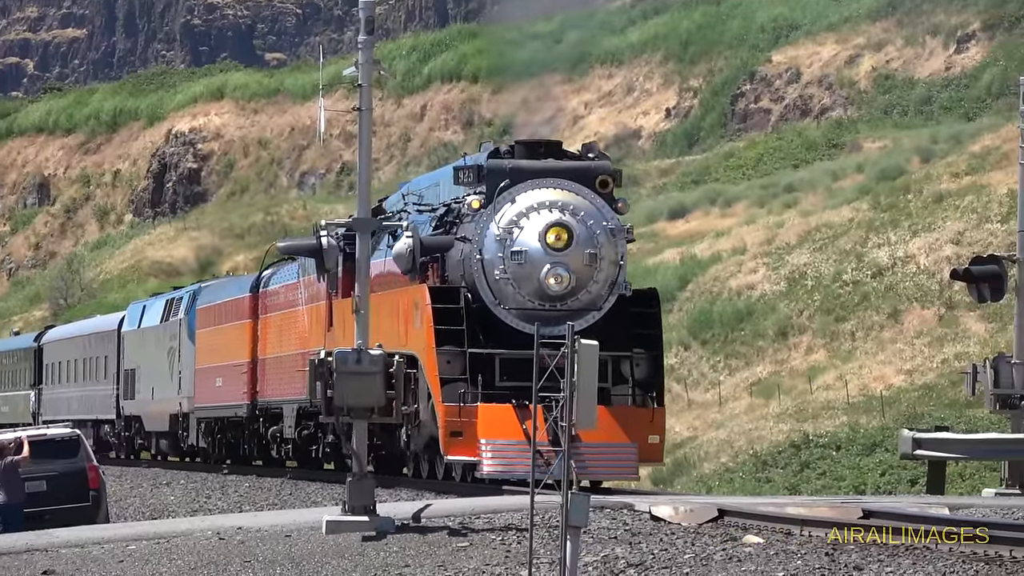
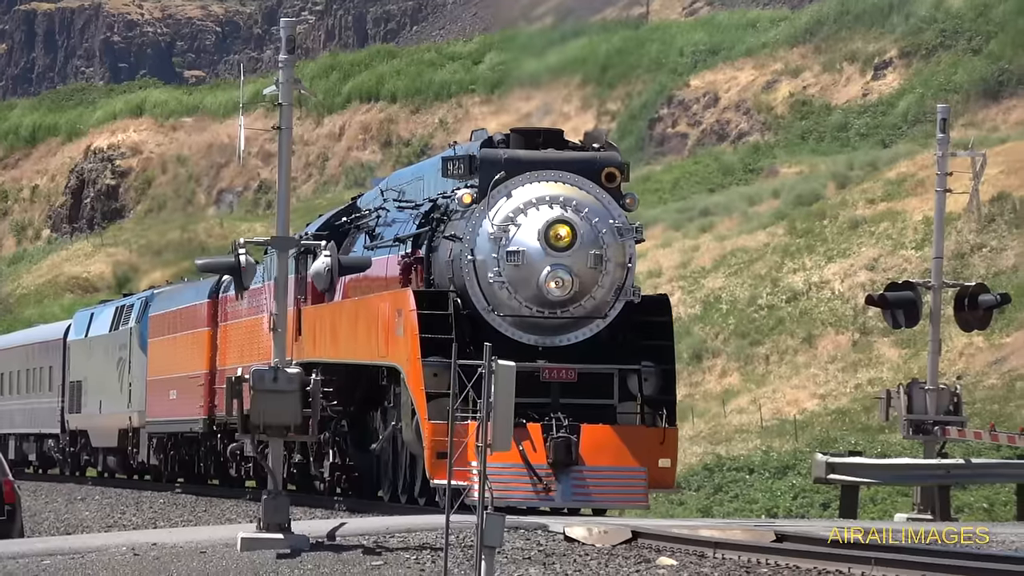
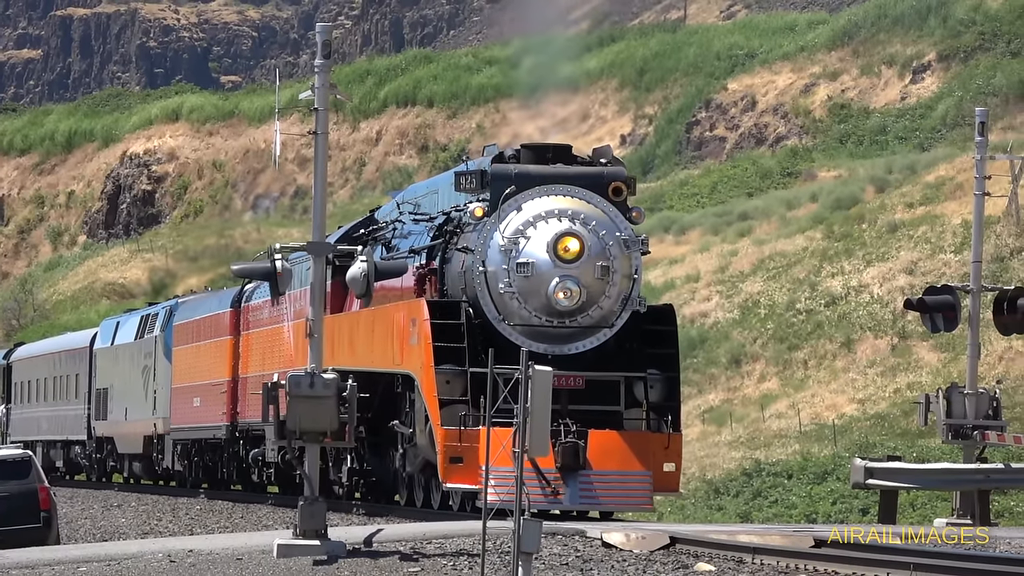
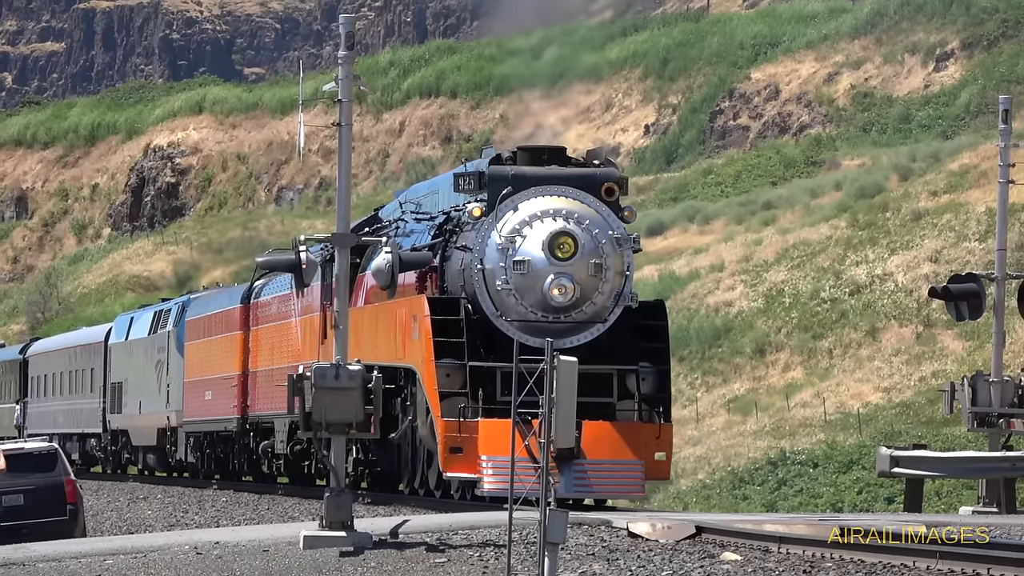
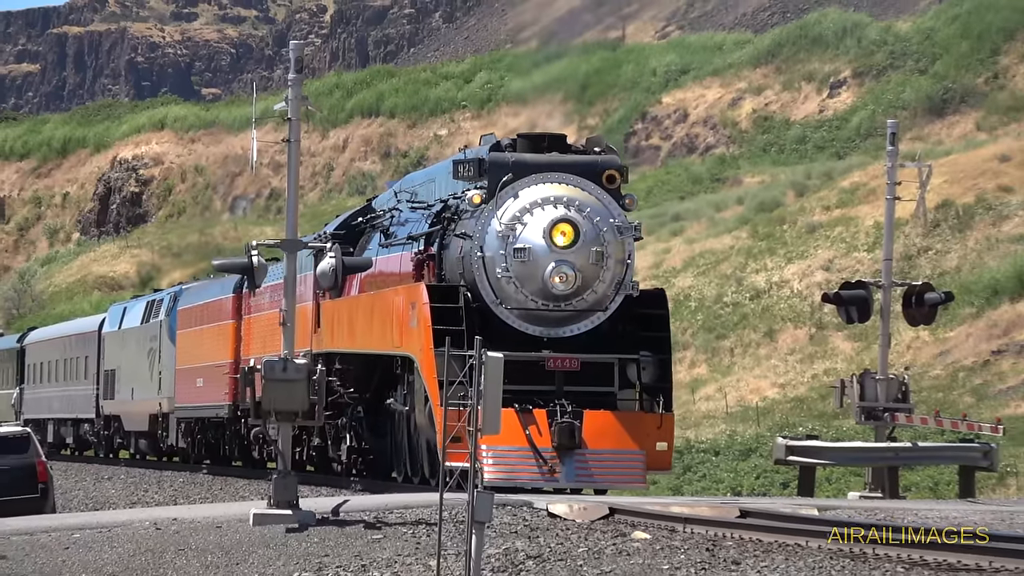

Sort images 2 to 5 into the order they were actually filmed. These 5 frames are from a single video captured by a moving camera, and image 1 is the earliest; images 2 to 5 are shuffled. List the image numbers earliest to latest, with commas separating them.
4, 3, 2, 5
